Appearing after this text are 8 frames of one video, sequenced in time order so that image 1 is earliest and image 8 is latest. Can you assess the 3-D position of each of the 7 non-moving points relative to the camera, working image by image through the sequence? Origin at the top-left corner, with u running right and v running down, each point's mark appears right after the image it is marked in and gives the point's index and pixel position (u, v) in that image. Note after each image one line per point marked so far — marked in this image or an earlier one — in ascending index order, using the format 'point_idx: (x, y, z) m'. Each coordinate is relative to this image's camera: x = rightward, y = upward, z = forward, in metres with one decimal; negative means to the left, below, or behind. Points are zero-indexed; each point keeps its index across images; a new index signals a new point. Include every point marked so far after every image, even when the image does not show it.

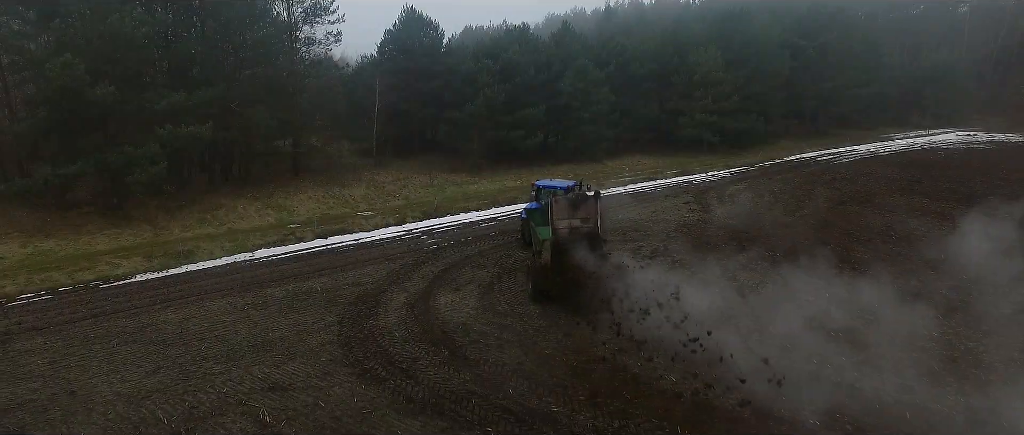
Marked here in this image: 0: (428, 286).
0: (-1.5, -1.2, +11.7) m
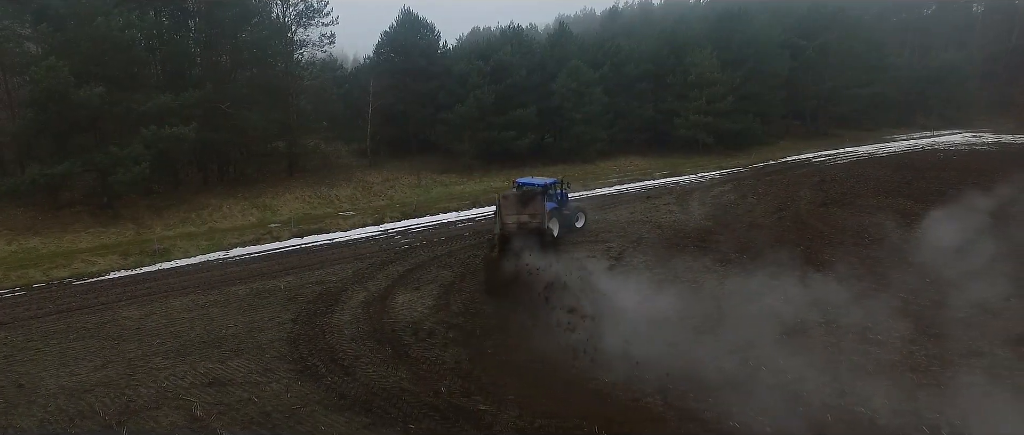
0: (-2.2, -1.2, +11.8) m
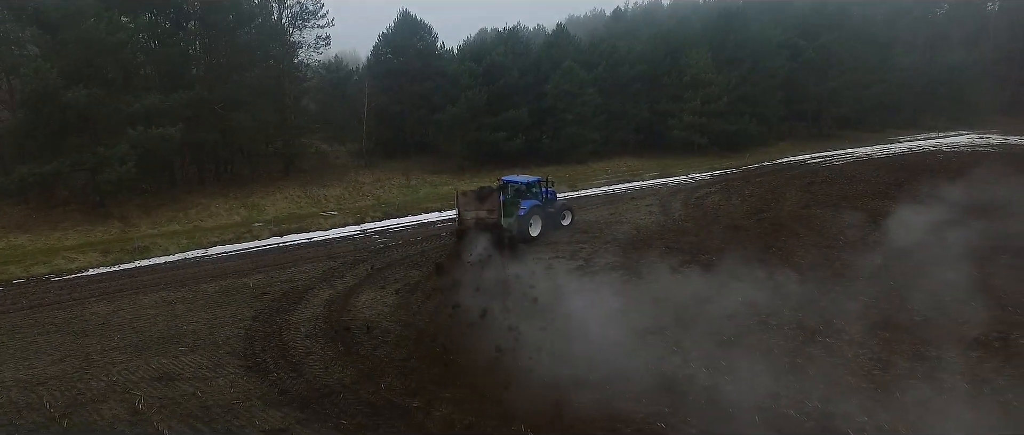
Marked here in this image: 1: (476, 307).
0: (-2.9, -1.2, +12.0) m
1: (-0.6, -1.5, +10.3) m
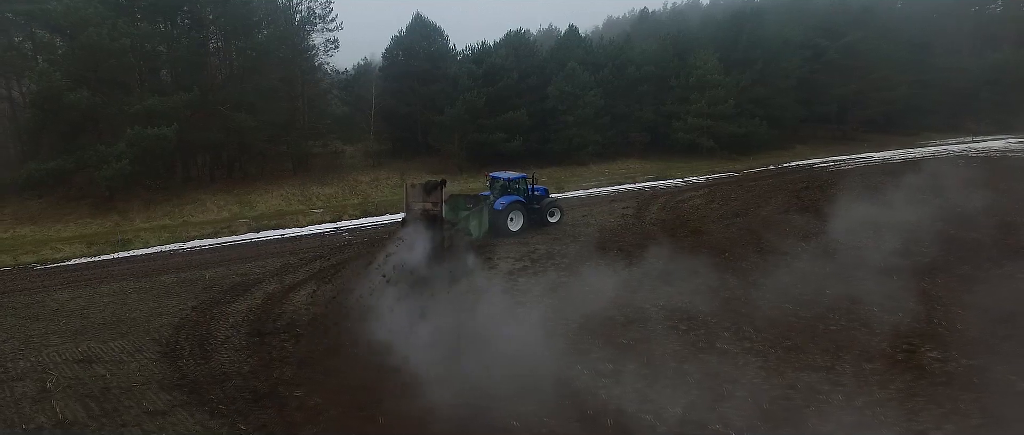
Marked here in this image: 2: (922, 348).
0: (-4.1, -1.2, +12.5) m
1: (-1.9, -1.4, +10.5) m
2: (+5.5, -1.8, +8.3) m
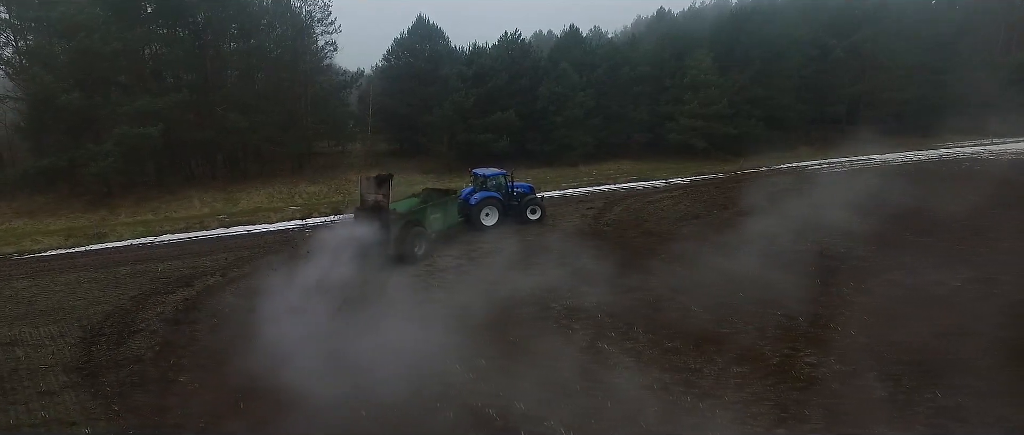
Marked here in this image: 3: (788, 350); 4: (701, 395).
0: (-5.5, -1.1, +13.0) m
1: (-3.4, -1.4, +10.9) m
2: (+3.8, -1.8, +8.2) m
3: (+3.7, -1.8, +8.2) m
4: (+2.2, -2.1, +7.2) m
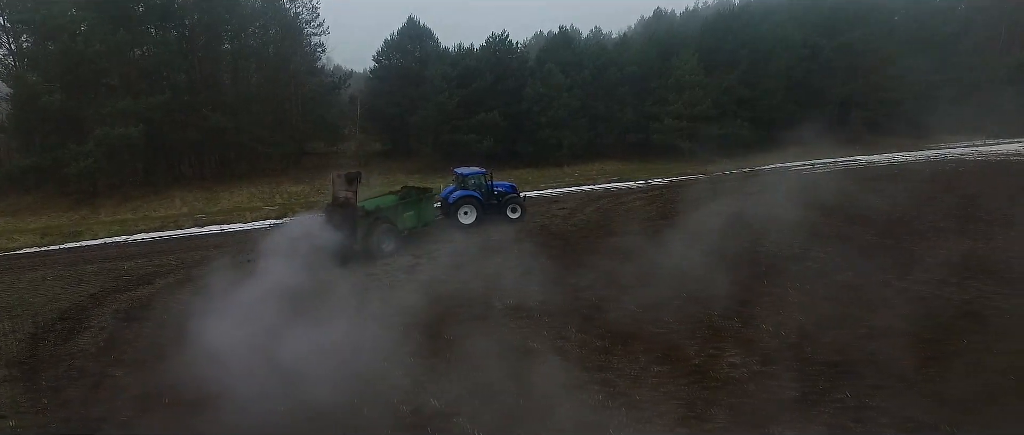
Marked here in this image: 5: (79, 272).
0: (-6.4, -1.1, +13.1) m
1: (-4.4, -1.4, +11.0) m
2: (+2.9, -1.8, +8.2) m
3: (+2.7, -1.8, +8.2) m
4: (+1.2, -2.1, +7.3) m
5: (-9.3, -1.2, +13.3) m
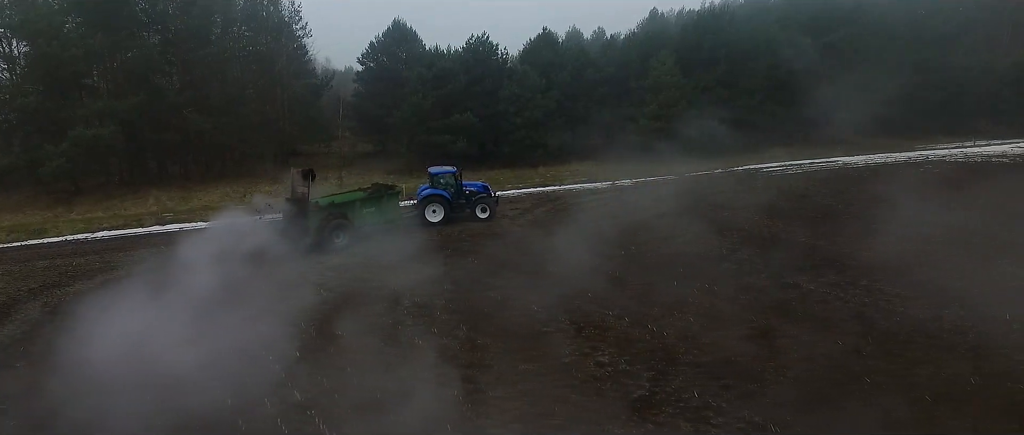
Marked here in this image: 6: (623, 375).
0: (-7.8, -1.0, +13.5) m
1: (-5.9, -1.3, +11.4) m
2: (+1.2, -1.8, +8.2) m
3: (+1.0, -1.8, +8.3) m
4: (-0.5, -2.1, +7.4) m
5: (-10.8, -1.1, +13.8) m
6: (+1.4, -1.9, +7.5) m
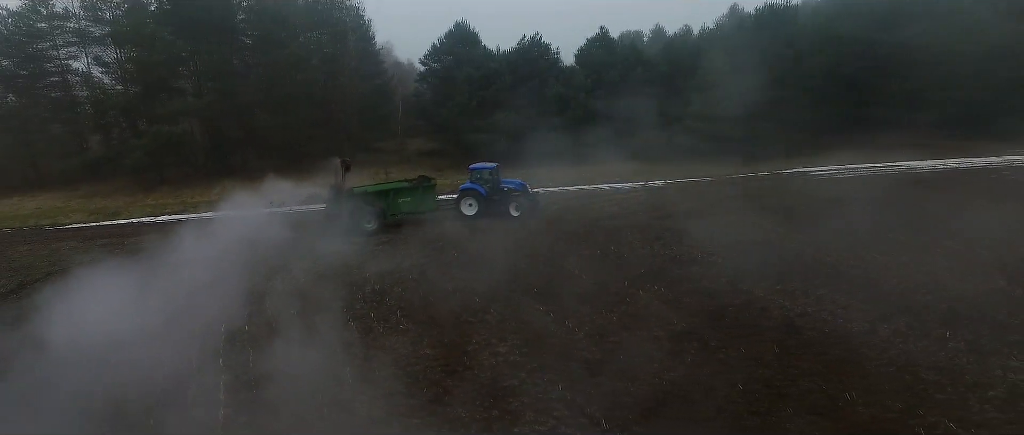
0: (-8.0, -0.7, +15.2) m
1: (-6.5, -1.1, +12.8) m
2: (0.0, -1.7, +8.5) m
3: (-0.2, -1.7, +8.6) m
4: (-1.9, -2.0, +7.9) m
5: (-10.9, -0.7, +16.0) m
6: (0.0, -1.9, +7.8) m
